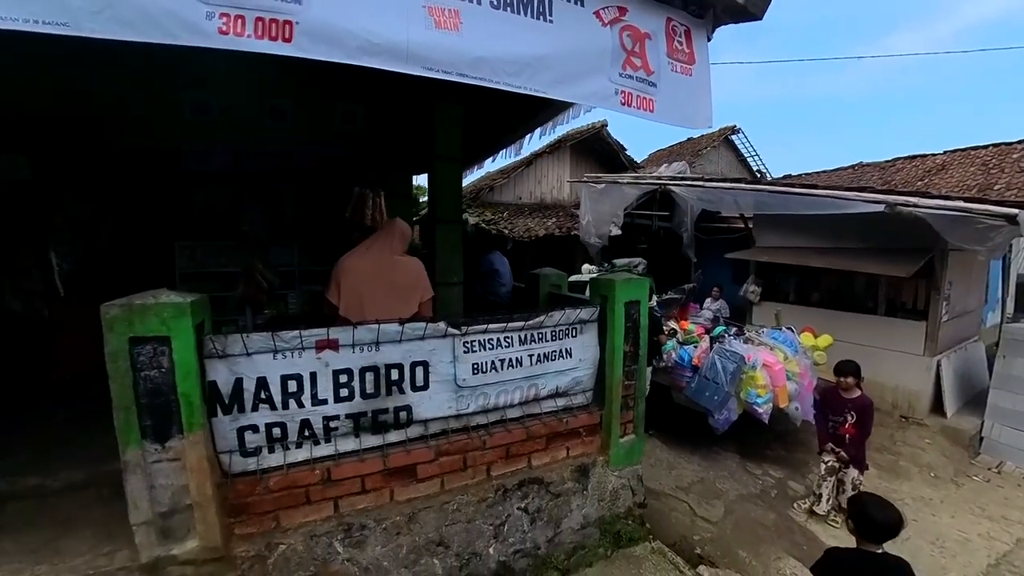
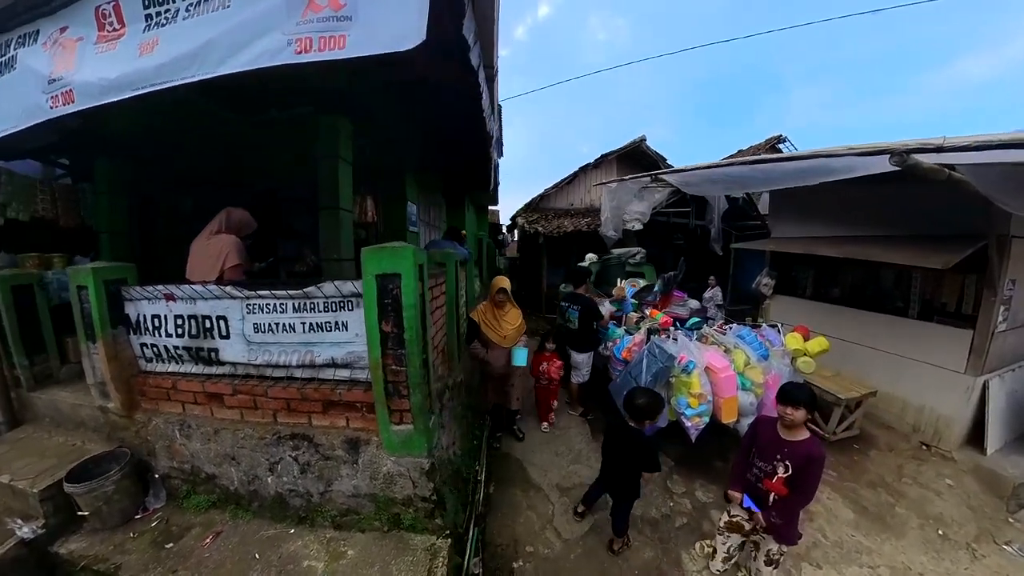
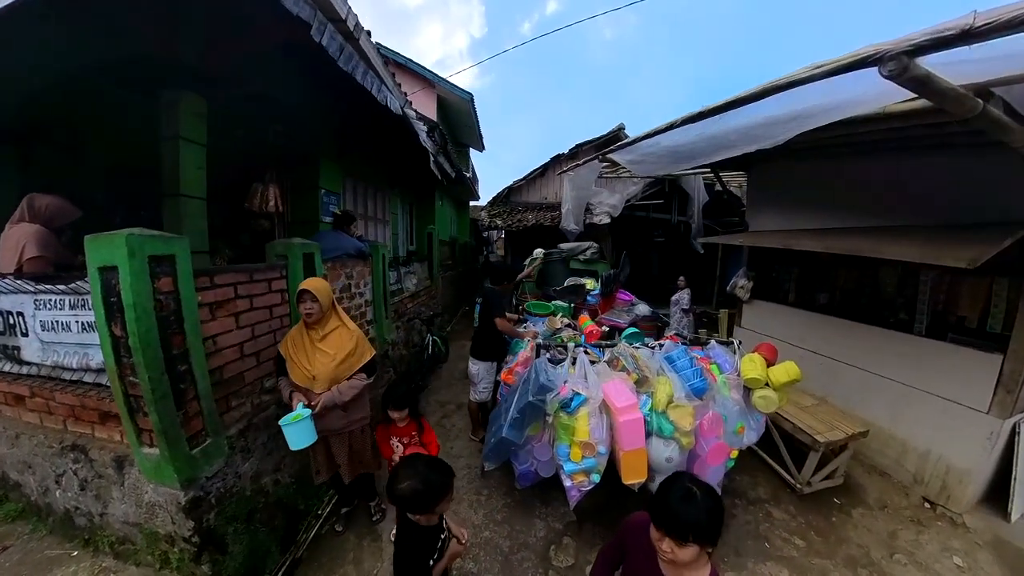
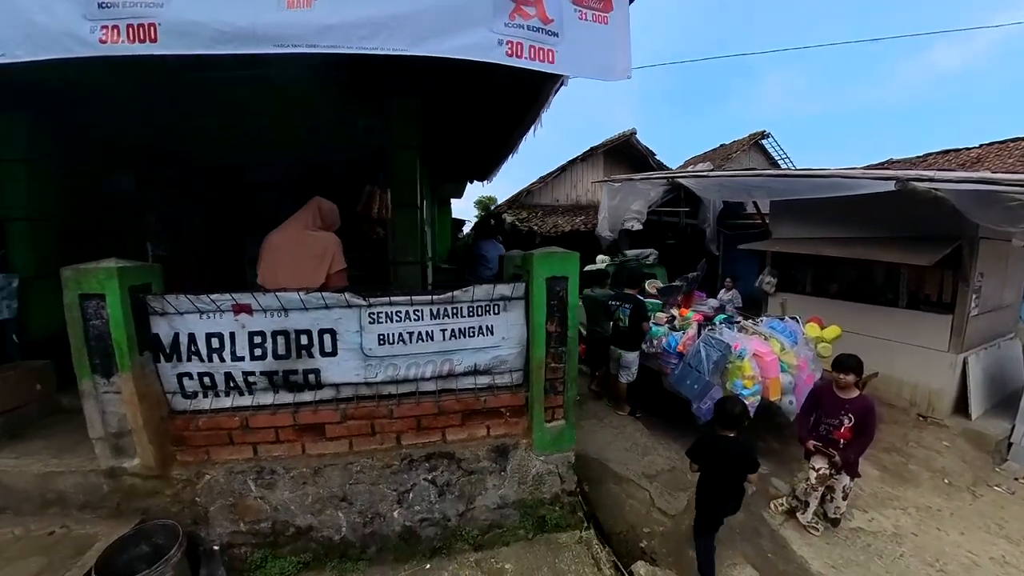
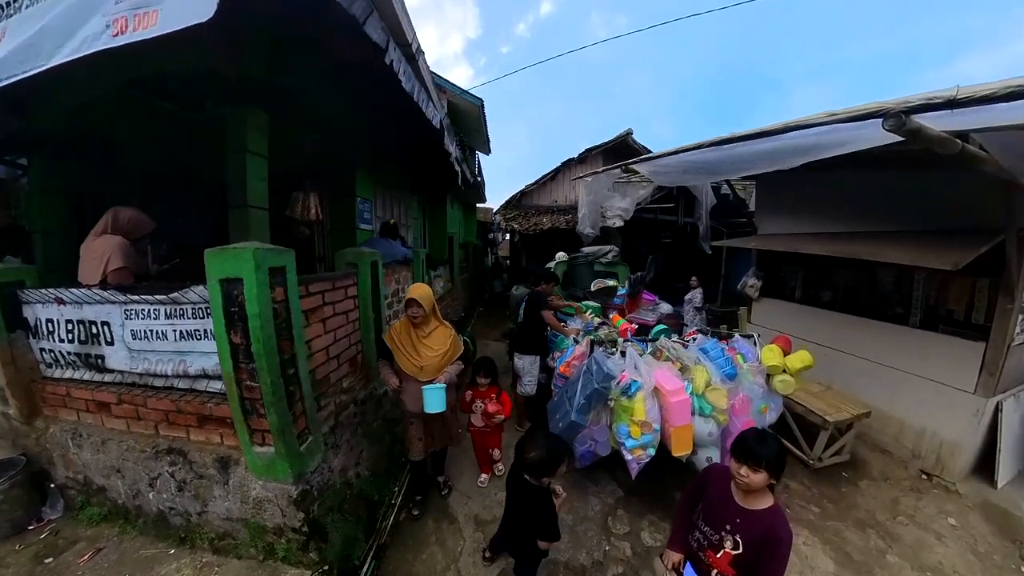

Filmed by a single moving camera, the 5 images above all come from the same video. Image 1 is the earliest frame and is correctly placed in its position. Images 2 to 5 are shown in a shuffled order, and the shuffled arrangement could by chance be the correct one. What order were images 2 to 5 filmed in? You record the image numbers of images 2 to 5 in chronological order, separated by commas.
4, 2, 5, 3
